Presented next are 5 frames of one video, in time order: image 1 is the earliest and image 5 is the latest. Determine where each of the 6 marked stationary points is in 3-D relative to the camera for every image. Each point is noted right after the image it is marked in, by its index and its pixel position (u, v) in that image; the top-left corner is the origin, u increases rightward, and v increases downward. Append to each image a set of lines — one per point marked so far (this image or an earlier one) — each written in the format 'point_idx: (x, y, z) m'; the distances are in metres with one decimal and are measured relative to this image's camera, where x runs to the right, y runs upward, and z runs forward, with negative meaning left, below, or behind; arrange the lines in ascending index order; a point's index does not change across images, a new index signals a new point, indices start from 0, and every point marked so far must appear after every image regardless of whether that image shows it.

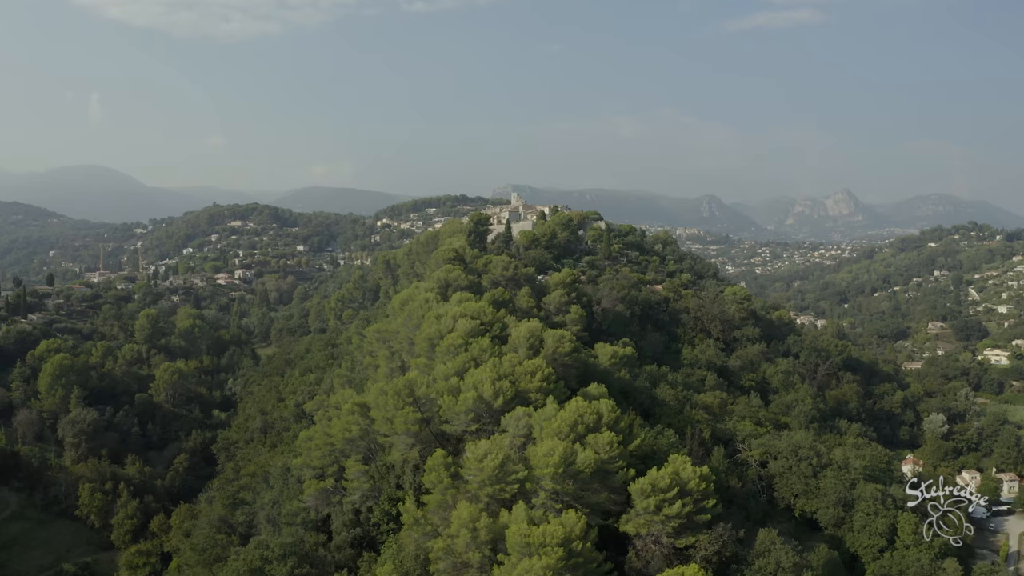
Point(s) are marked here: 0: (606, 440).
0: (+2.8, -4.5, +19.0) m
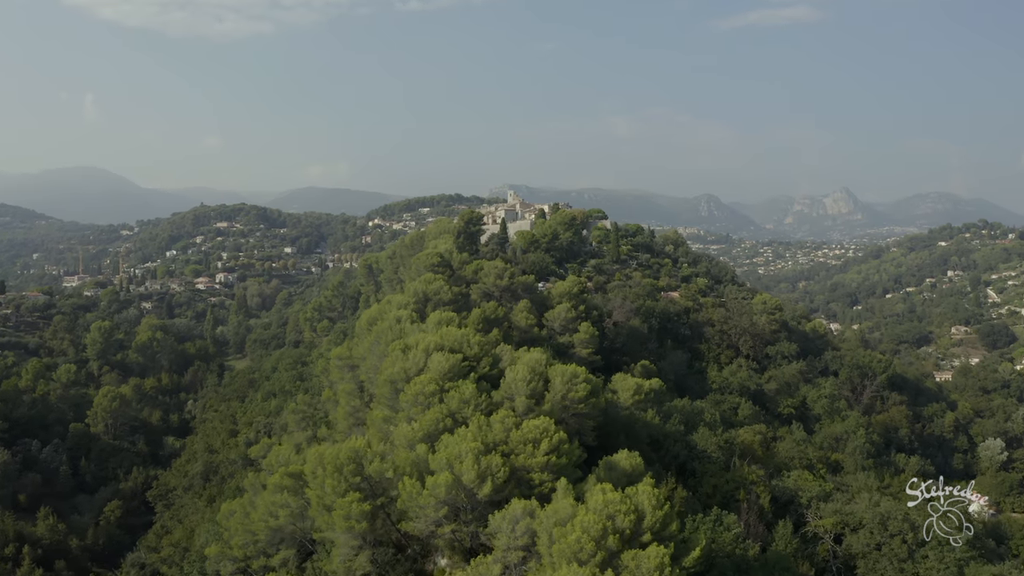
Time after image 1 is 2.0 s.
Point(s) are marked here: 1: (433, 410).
0: (+2.7, -5.1, +12.0) m
1: (-2.1, -3.2, +16.9) m
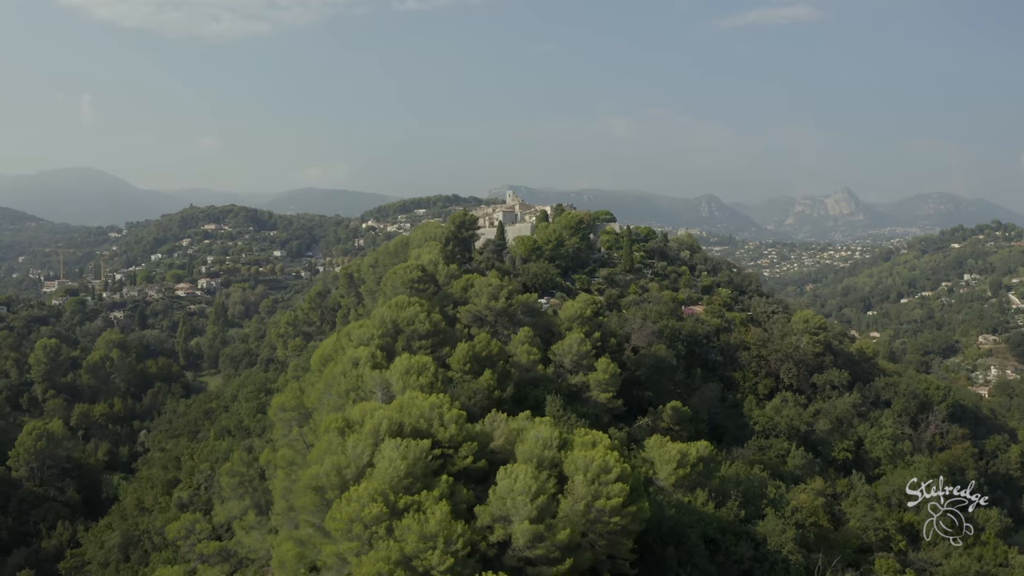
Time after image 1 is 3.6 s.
0: (+2.6, -6.1, +5.3) m
1: (-2.1, -4.2, +10.2) m
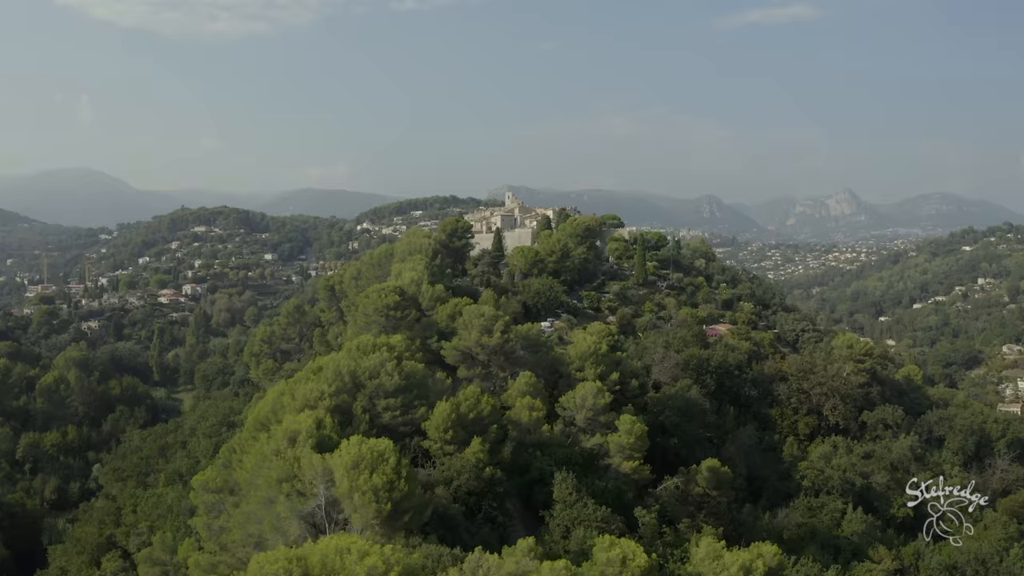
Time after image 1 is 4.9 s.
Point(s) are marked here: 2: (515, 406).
0: (+2.5, -7.1, +0.2) m
1: (-2.2, -5.2, +5.0) m
2: (+0.1, -3.4, +18.6) m
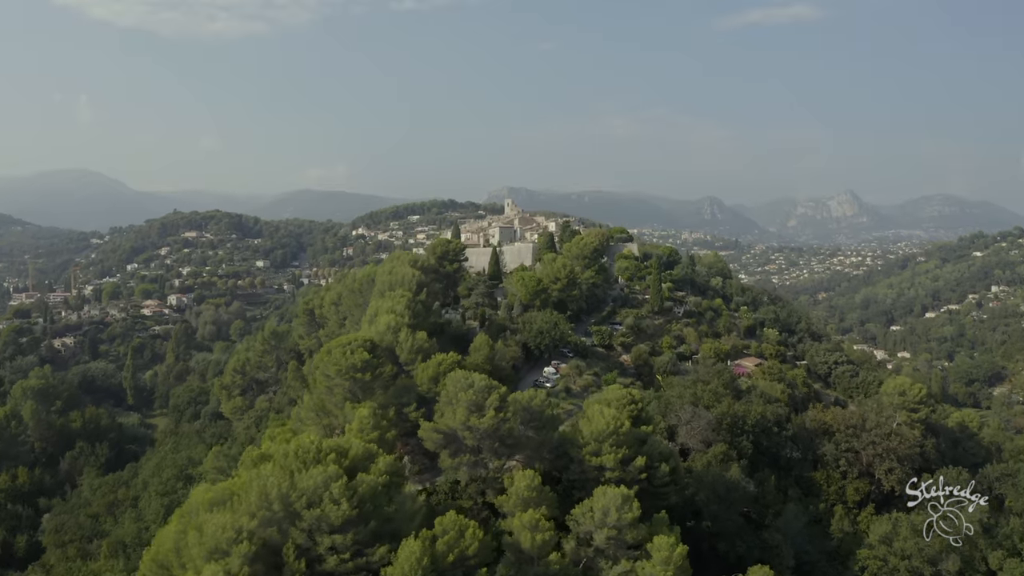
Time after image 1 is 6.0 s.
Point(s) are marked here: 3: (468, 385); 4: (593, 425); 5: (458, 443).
0: (+2.5, -8.8, -4.5) m
1: (-2.3, -6.9, +0.4) m
2: (0.0, -5.1, +13.9) m
3: (-1.1, -2.7, +17.6) m
4: (+2.2, -3.8, +17.7) m
5: (-1.5, -4.1, +17.4) m
